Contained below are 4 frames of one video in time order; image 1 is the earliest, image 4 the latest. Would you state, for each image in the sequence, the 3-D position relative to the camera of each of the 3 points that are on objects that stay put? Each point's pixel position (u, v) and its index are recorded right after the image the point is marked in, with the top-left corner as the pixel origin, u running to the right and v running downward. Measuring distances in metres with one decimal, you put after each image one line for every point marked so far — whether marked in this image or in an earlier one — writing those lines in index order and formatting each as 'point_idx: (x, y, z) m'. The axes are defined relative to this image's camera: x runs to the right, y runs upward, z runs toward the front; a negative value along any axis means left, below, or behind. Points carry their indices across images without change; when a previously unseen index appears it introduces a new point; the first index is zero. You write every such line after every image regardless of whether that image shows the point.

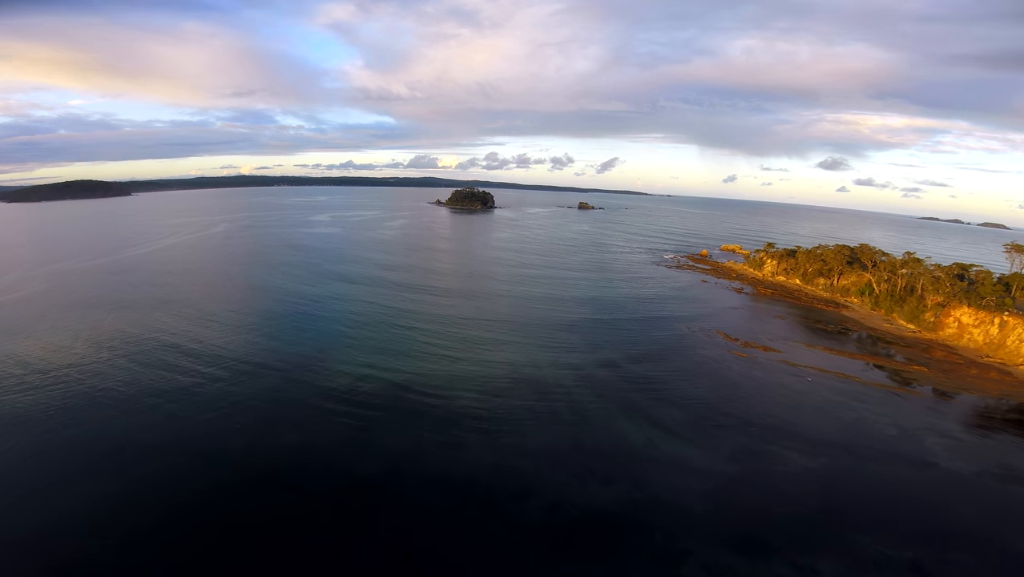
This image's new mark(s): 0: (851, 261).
0: (+15.1, +1.2, +19.5) m
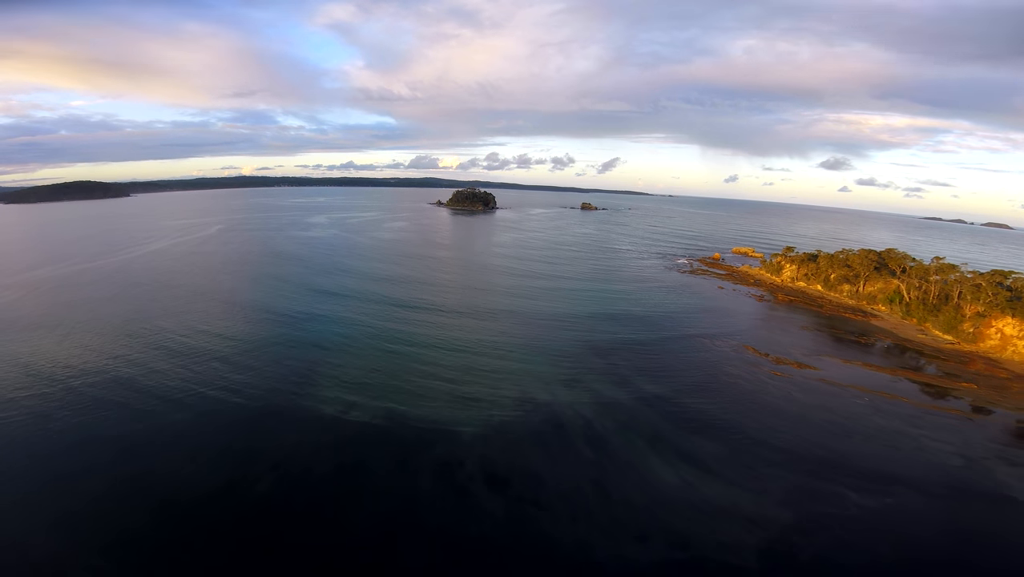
0: (+15.4, +0.9, +18.5) m
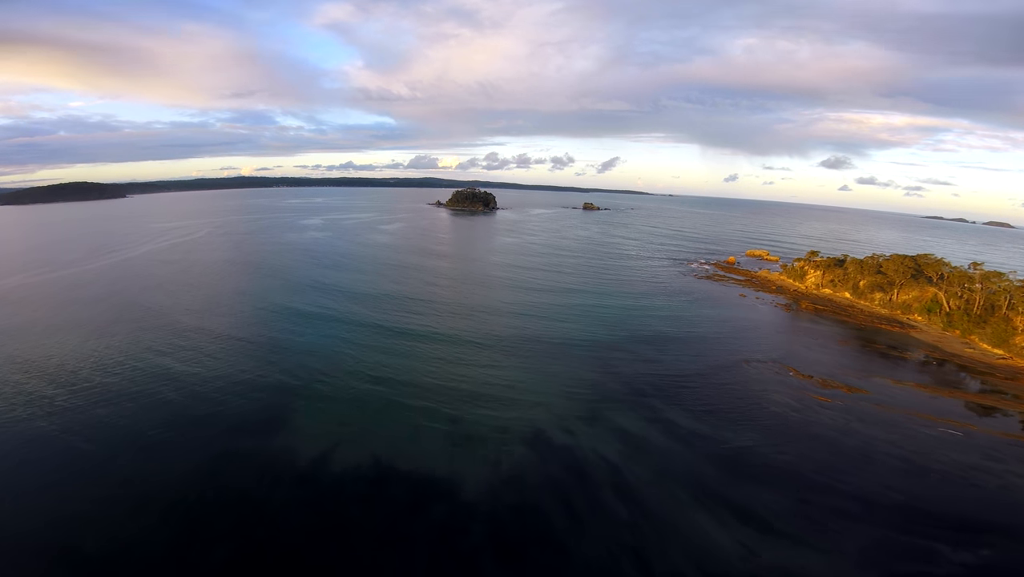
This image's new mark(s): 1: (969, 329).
0: (+15.6, +0.6, +17.1) m
1: (+15.1, -1.4, +14.5) m
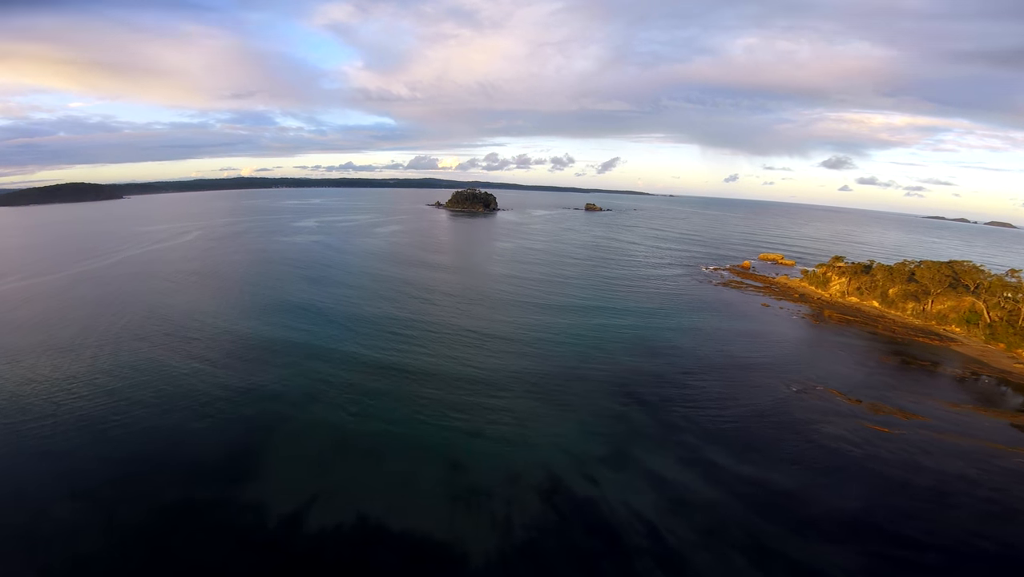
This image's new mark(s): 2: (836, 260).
0: (+15.8, +0.3, +16.0) m
1: (+15.3, -1.7, +13.4) m
2: (+14.4, +1.3, +19.8) m
